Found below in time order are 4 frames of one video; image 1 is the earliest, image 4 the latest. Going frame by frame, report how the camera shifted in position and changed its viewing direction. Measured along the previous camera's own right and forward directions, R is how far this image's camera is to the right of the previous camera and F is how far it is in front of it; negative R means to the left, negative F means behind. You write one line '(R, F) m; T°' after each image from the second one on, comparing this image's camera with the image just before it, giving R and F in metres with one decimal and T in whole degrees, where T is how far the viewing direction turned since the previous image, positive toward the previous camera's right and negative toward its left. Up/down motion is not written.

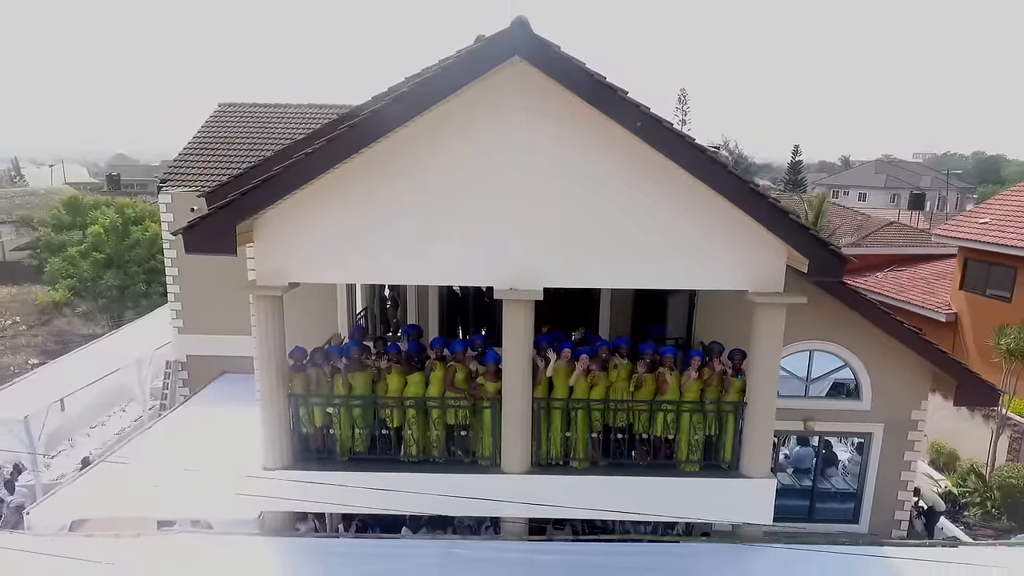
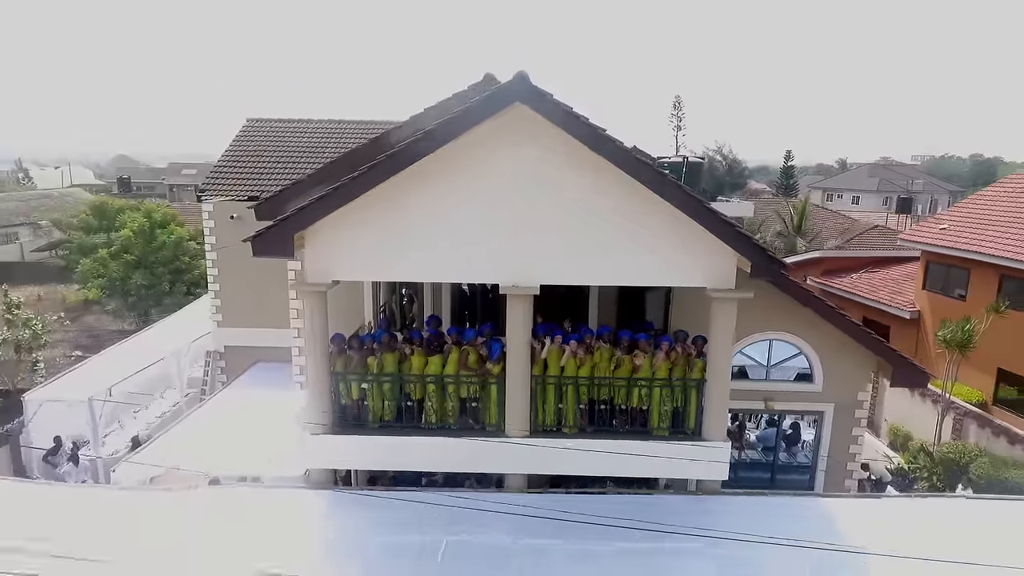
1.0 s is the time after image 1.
(0.0, -1.6) m; 0°
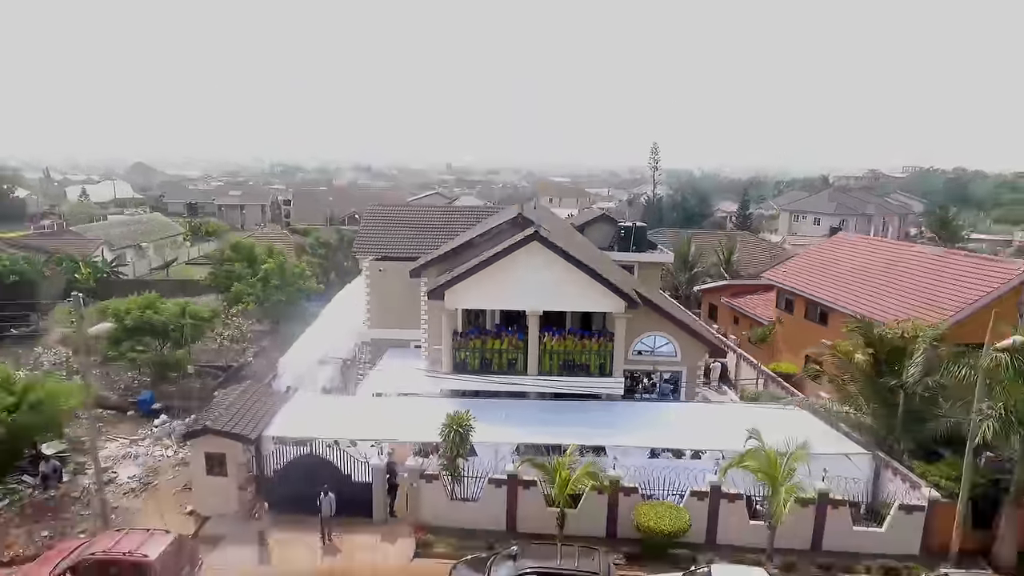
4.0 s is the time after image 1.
(-0.6, -12.1) m; 0°
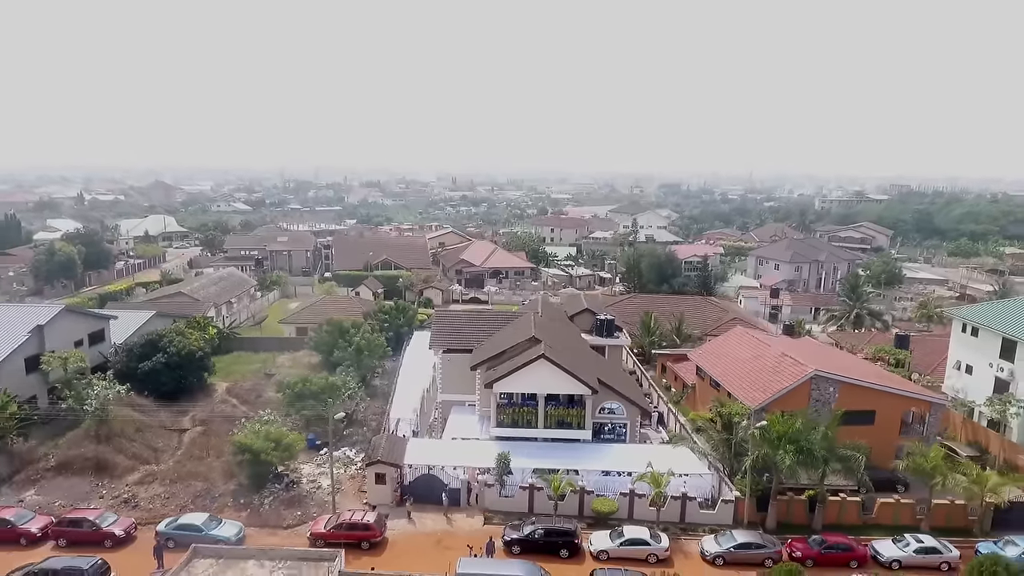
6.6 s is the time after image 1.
(-1.0, -17.2) m; 0°
